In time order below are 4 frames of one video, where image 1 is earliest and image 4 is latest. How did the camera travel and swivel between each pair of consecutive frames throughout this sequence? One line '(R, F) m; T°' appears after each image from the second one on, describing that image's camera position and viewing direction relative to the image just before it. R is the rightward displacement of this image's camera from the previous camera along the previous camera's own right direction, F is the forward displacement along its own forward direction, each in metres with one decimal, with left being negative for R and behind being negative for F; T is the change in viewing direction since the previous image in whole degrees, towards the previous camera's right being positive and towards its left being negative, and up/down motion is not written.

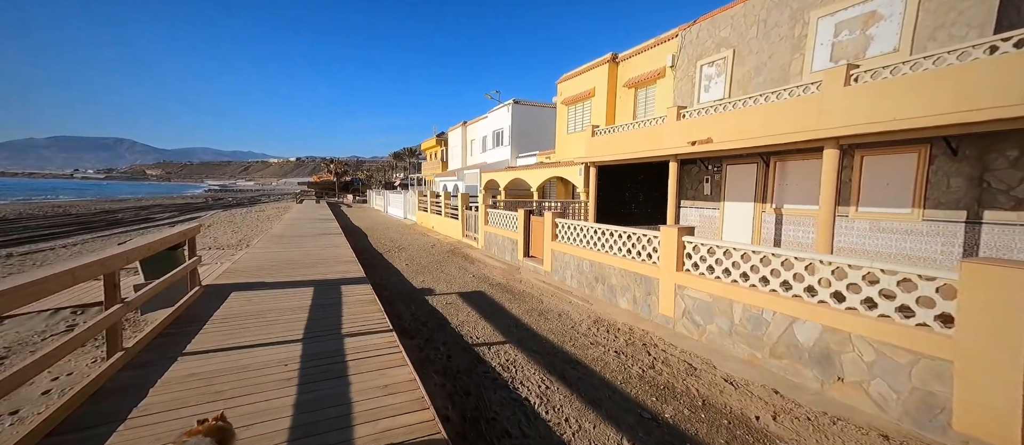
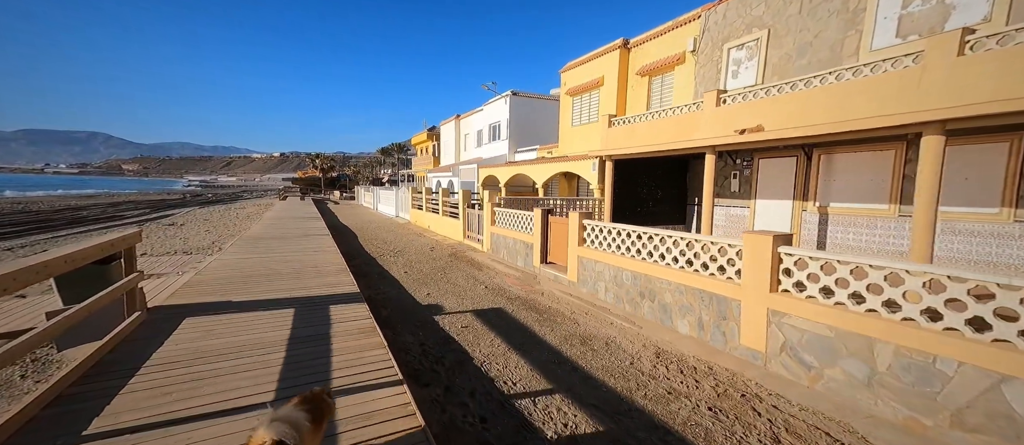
(-0.5, +1.1) m; +2°
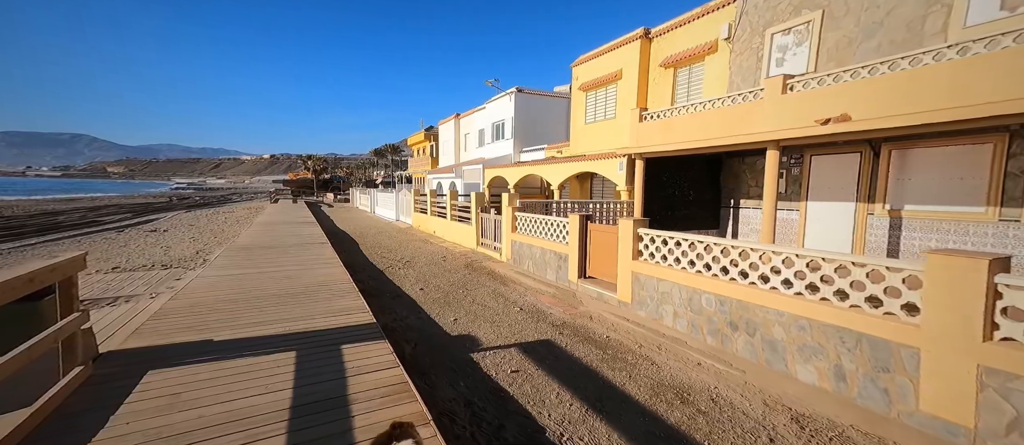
(-0.7, +1.1) m; +1°
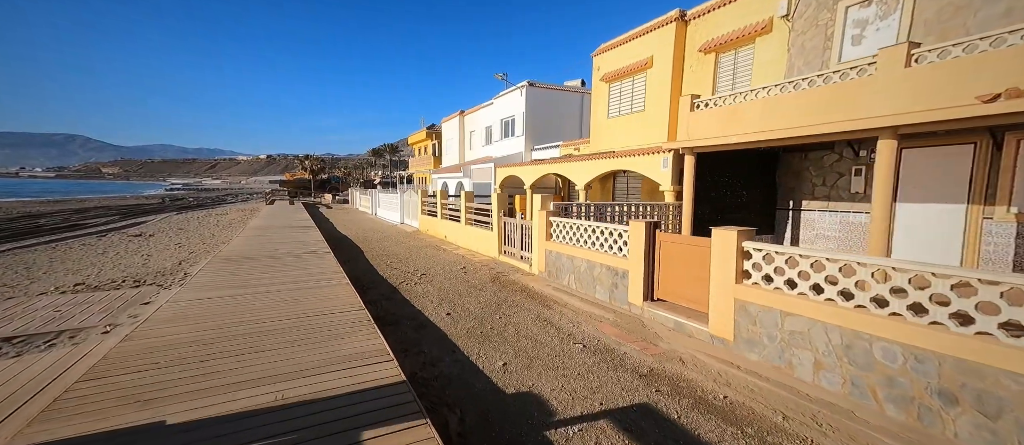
(-0.7, +1.3) m; 0°
